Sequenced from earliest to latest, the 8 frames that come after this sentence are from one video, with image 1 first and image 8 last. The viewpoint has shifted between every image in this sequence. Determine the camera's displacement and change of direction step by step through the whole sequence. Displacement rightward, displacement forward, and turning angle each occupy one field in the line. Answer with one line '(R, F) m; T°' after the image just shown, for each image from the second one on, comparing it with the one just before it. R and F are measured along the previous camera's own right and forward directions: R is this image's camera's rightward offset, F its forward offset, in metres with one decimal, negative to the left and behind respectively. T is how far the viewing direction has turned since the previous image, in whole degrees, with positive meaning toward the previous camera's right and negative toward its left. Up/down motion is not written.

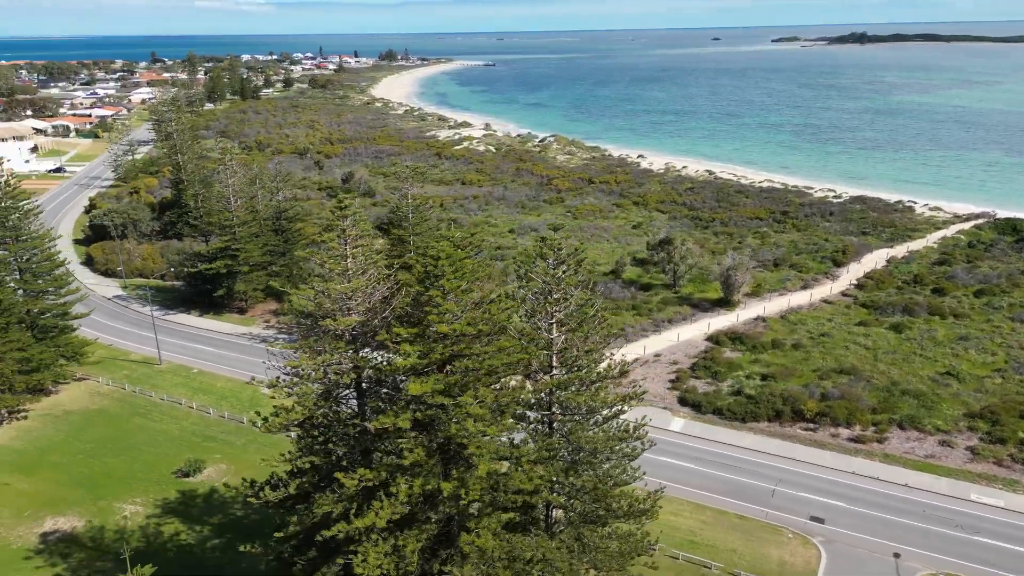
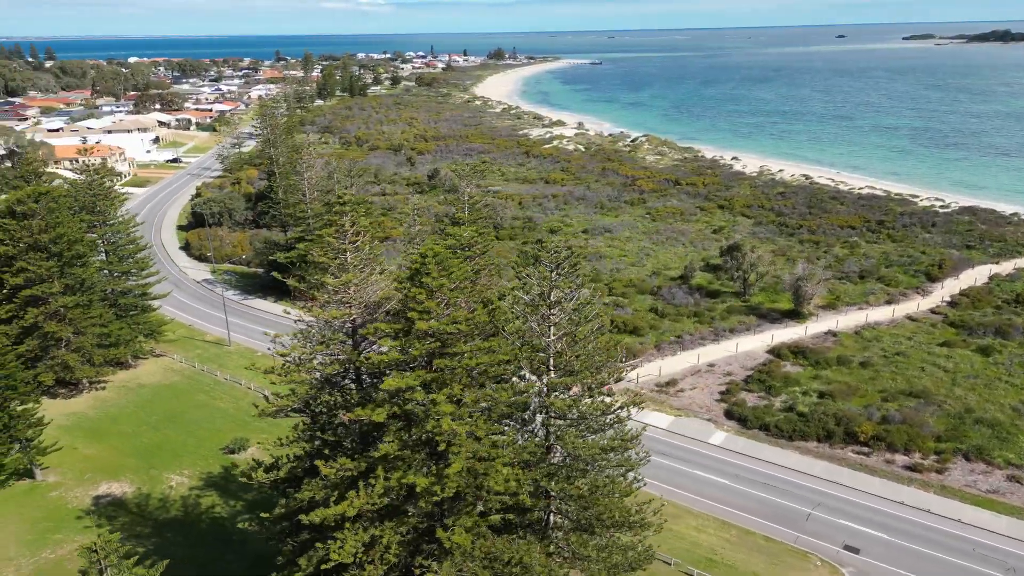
(+2.2, +0.2) m; -8°
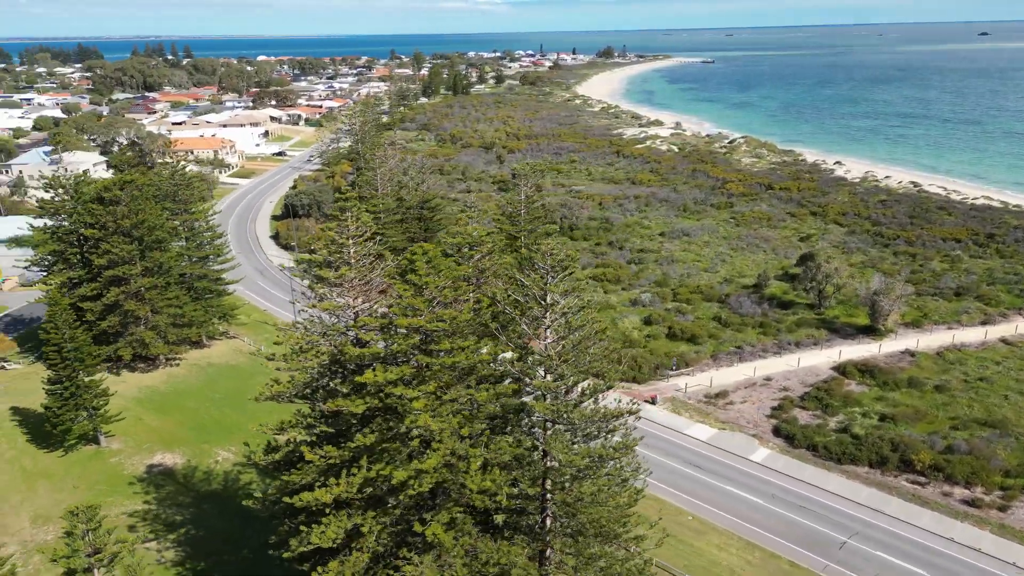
(+2.2, +0.2) m; -8°
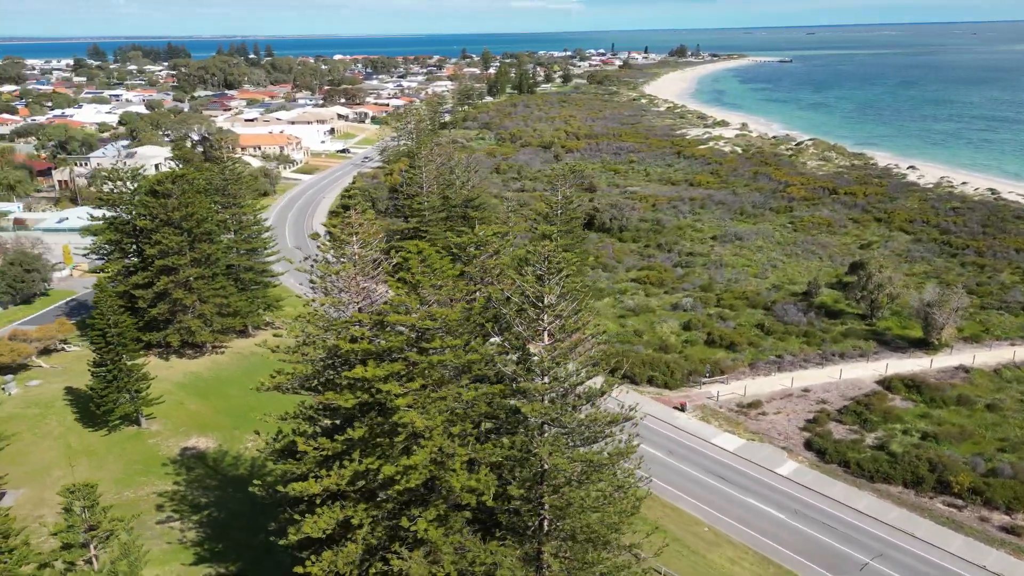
(+1.4, +0.1) m; -5°
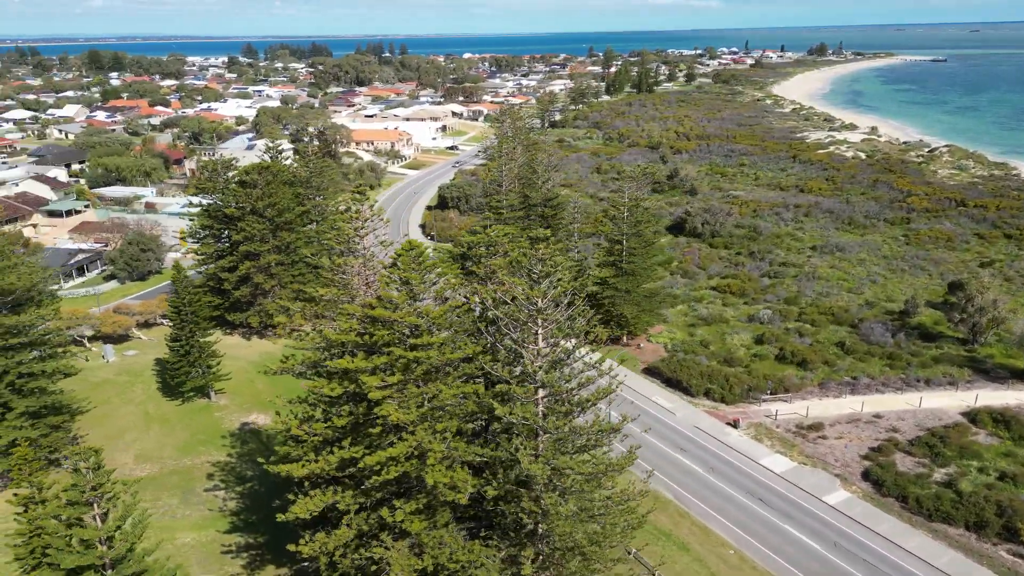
(+2.5, +0.2) m; -9°
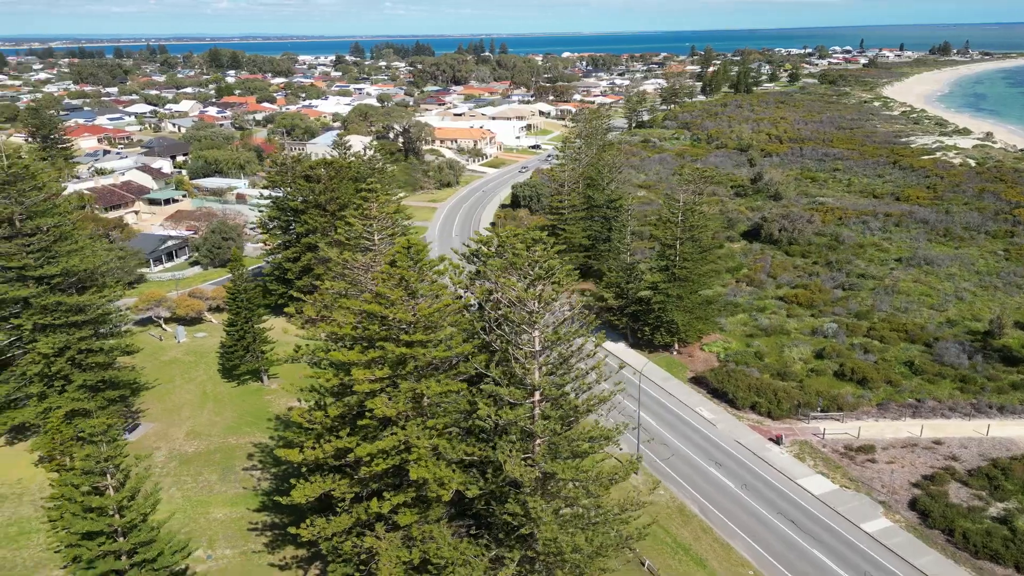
(+2.0, +0.1) m; -7°
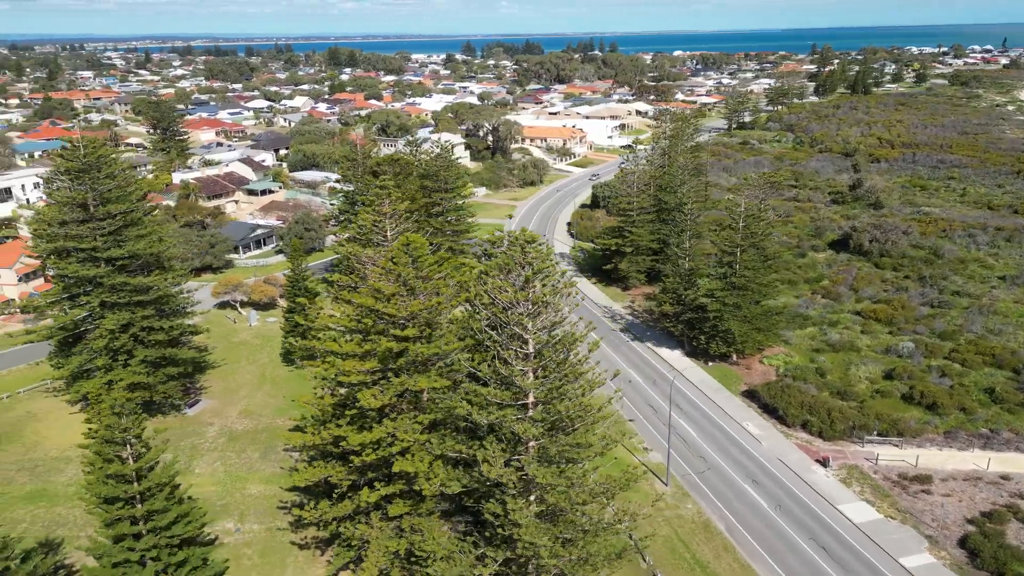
(+2.2, +0.1) m; -8°
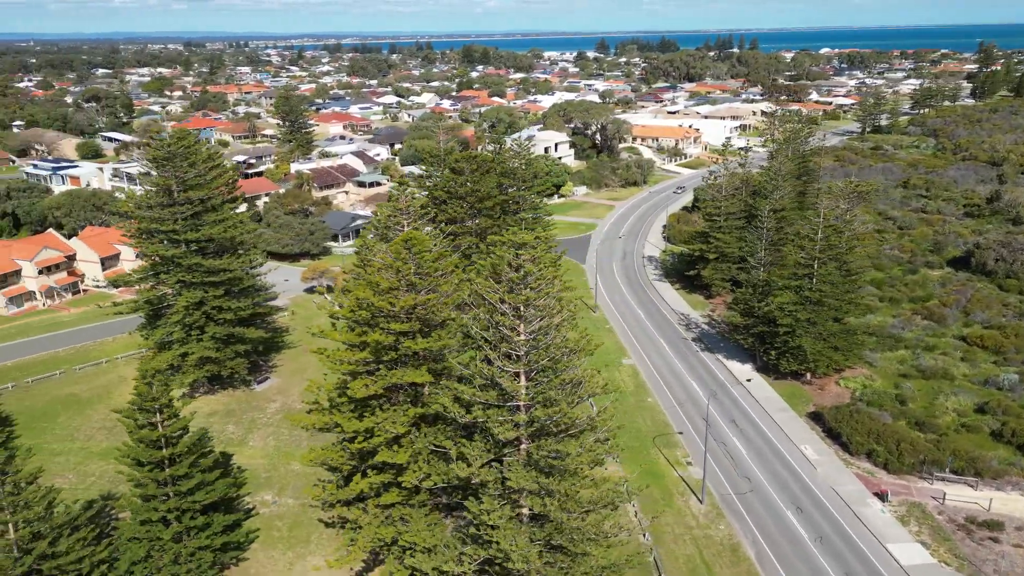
(+2.7, +0.2) m; -10°
